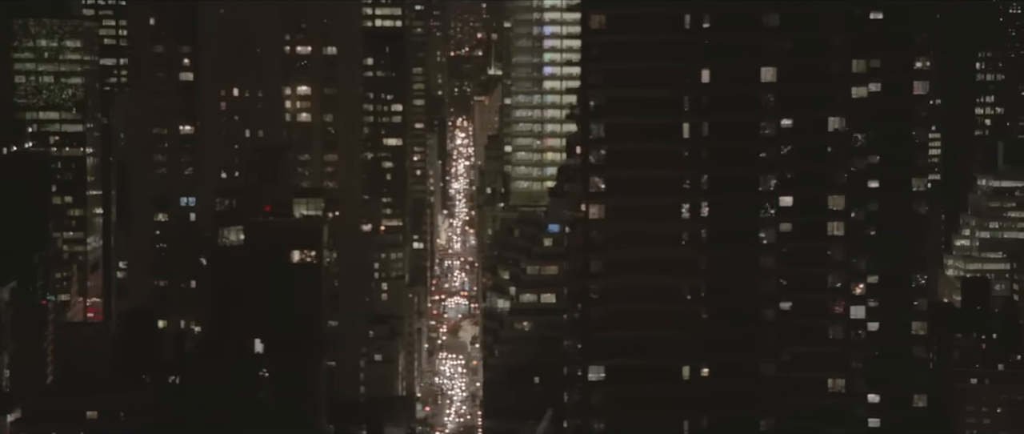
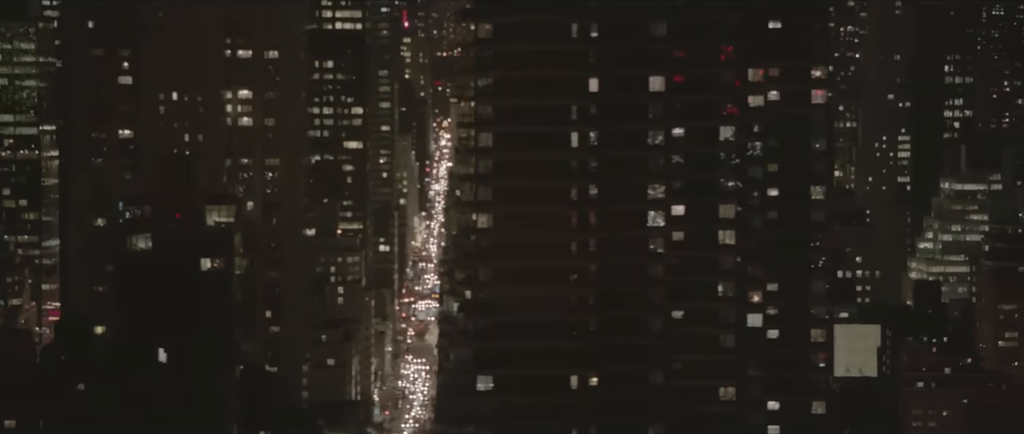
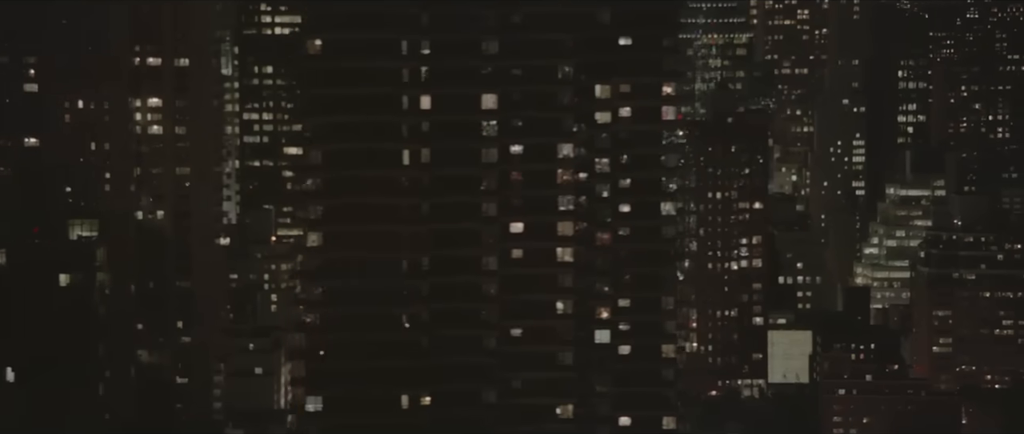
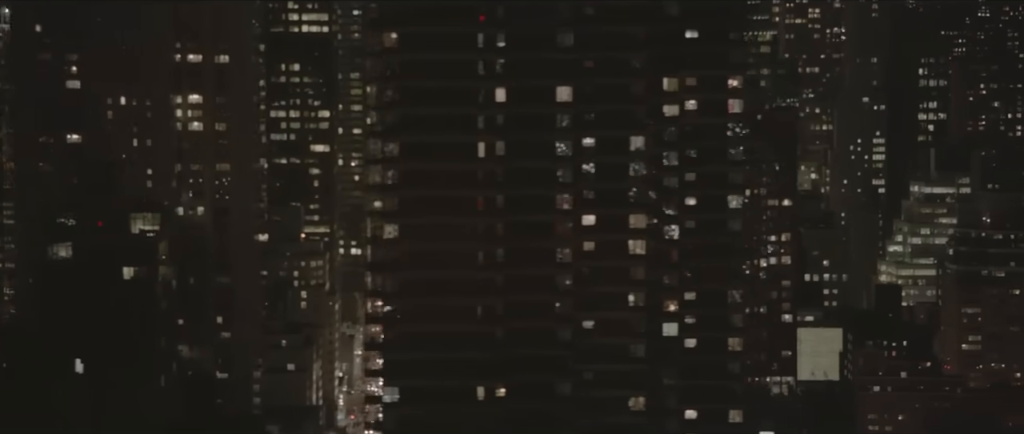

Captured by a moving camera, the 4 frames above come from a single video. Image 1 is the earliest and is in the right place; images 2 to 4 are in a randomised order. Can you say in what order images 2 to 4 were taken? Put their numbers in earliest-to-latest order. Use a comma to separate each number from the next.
2, 4, 3
